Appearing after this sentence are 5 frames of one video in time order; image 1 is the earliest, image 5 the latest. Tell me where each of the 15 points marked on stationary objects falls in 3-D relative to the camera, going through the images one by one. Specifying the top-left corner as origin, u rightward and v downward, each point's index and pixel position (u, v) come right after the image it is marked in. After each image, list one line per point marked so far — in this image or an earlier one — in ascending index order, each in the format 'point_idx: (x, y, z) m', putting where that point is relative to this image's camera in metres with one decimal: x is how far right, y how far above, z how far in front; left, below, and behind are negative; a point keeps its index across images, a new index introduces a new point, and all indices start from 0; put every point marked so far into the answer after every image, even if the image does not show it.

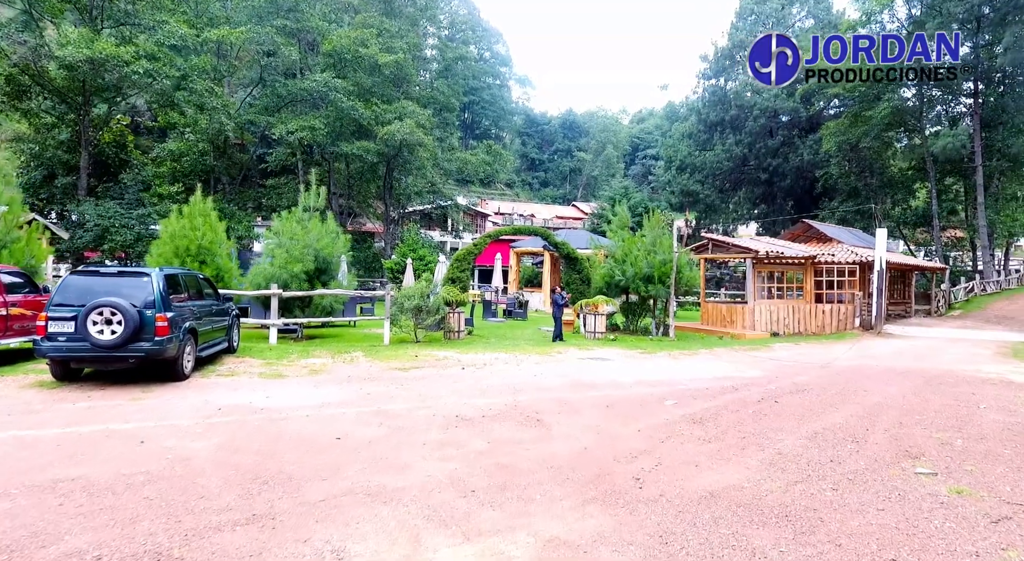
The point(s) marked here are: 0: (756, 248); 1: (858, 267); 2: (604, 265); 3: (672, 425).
0: (+6.5, +0.9, +17.1) m
1: (+10.1, +0.4, +18.4) m
2: (+2.4, +0.4, +16.9) m
3: (+1.5, -1.4, +6.1) m
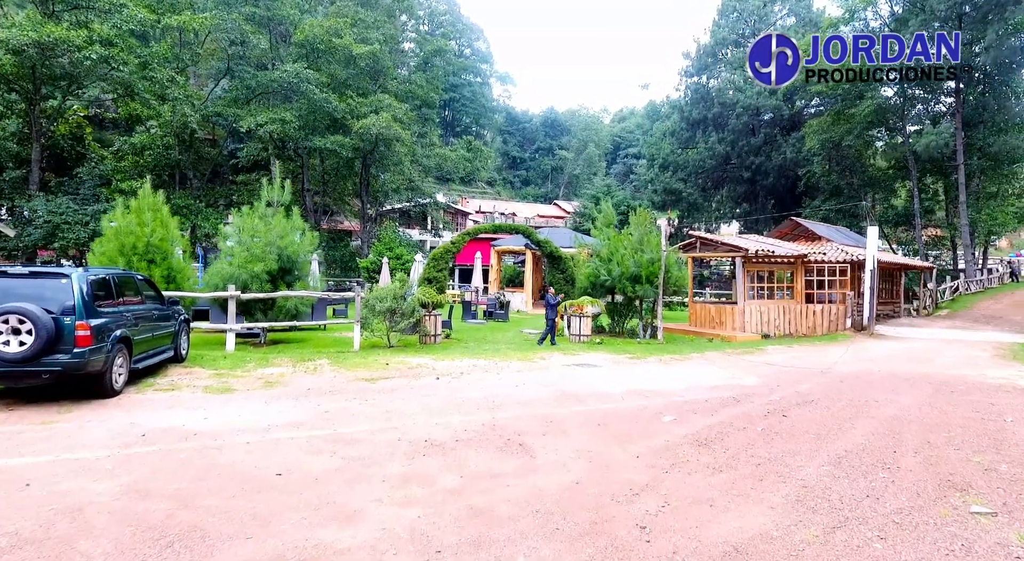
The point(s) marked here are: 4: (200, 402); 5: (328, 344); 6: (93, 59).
0: (+6.0, +0.9, +16.4) m
1: (+9.5, +0.4, +17.9) m
2: (+1.9, +0.4, +16.1) m
3: (+1.3, -1.4, +5.3) m
4: (-3.3, -1.3, +6.7) m
5: (-3.7, -1.3, +12.5) m
6: (-12.2, +6.4, +18.4) m
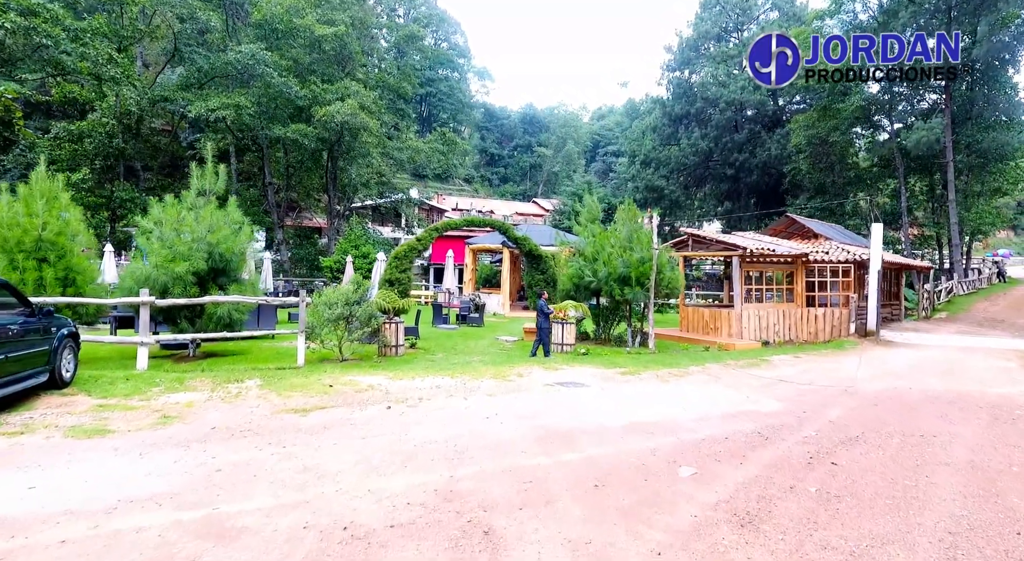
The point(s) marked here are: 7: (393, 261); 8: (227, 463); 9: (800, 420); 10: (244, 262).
0: (+5.4, +0.8, +14.9) m
1: (+8.9, +0.4, +16.5) m
2: (+1.3, +0.4, +14.5) m
3: (+1.1, -1.5, +3.6) m
4: (-3.6, -1.3, +4.9) m
5: (-4.1, -1.3, +10.7) m
6: (-12.9, +6.4, +16.3) m
7: (-2.4, +0.4, +12.8) m
8: (-2.1, -1.4, +4.8) m
9: (+3.1, -1.5, +6.8) m
10: (-4.6, +0.3, +11.0) m
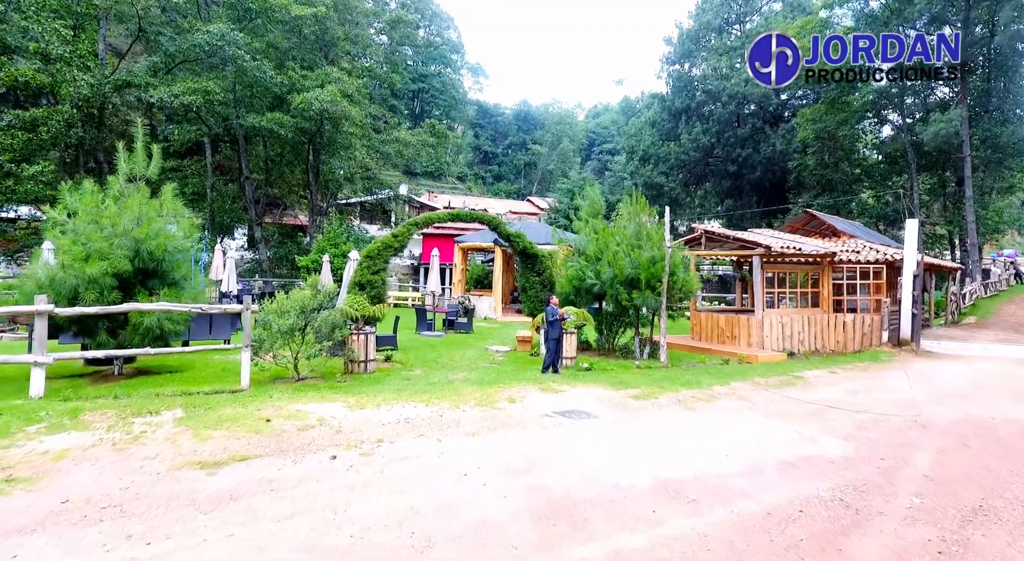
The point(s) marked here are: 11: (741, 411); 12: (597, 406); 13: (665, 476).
0: (+5.3, +0.8, +13.2) m
1: (+8.7, +0.3, +14.8) m
2: (+1.2, +0.3, +12.7) m
3: (+1.0, -1.5, +1.9) m
4: (-3.7, -1.4, +3.1) m
5: (-4.3, -1.4, +8.9) m
6: (-13.1, +6.4, +14.4) m
7: (-2.6, +0.4, +11.0) m
8: (-2.2, -1.4, +3.0) m
9: (+3.0, -1.5, +5.1) m
10: (-4.8, +0.3, +9.2) m
11: (+2.8, -1.6, +7.8) m
12: (+1.0, -1.5, +7.7) m
13: (+1.2, -1.5, +5.0) m
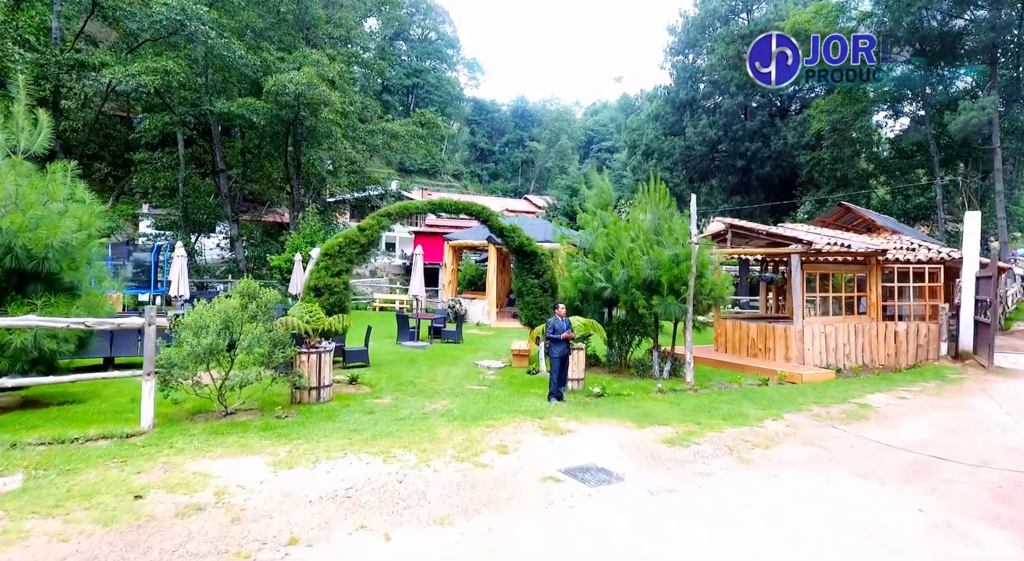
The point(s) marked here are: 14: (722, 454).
0: (+5.2, +0.7, +11.1) m
1: (+8.6, +0.3, +12.8) m
2: (+1.1, +0.3, +10.6) m
3: (+1.0, -1.6, -0.2) m
4: (-3.7, -1.4, +1.0) m
5: (-4.4, -1.4, +6.8) m
6: (-13.2, +6.3, +12.3) m
7: (-2.7, +0.3, +8.9) m
8: (-2.3, -1.5, +0.9) m
9: (+2.9, -1.6, +3.0) m
10: (-4.9, +0.2, +7.0) m
11: (+2.7, -1.7, +5.7) m
12: (+0.9, -1.6, +5.6) m
13: (+1.2, -1.6, +2.9) m
14: (+2.0, -1.6, +5.9) m
